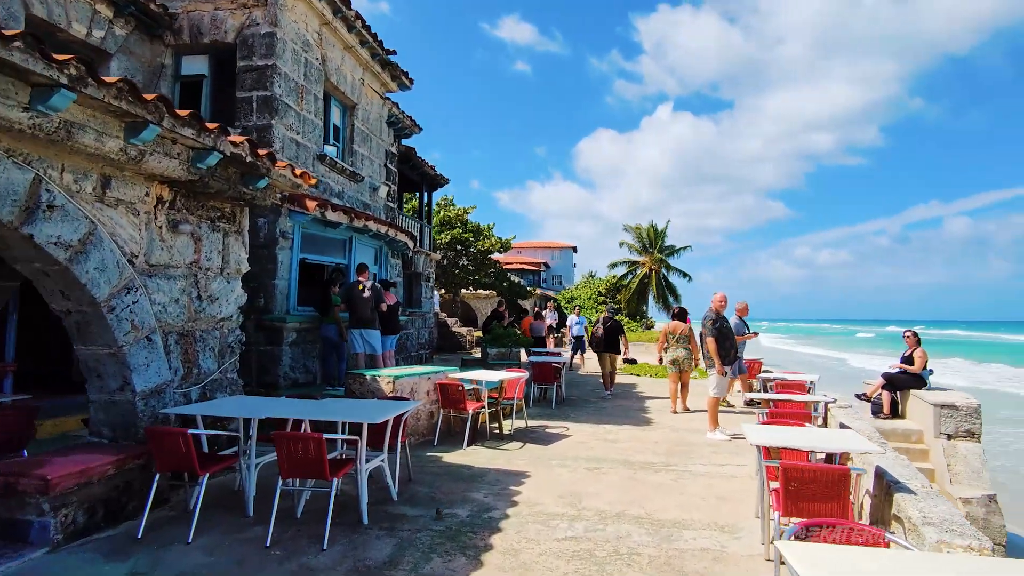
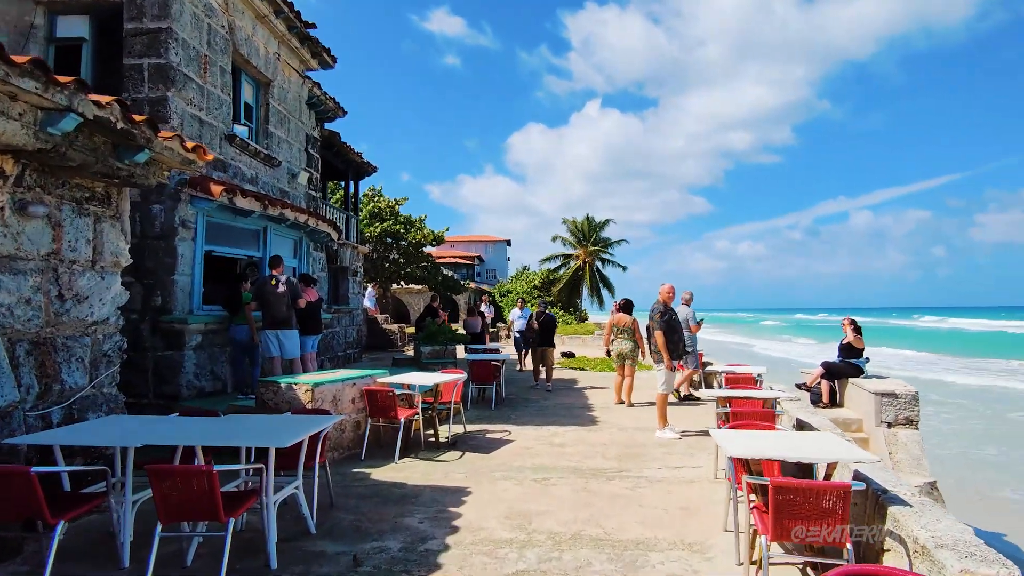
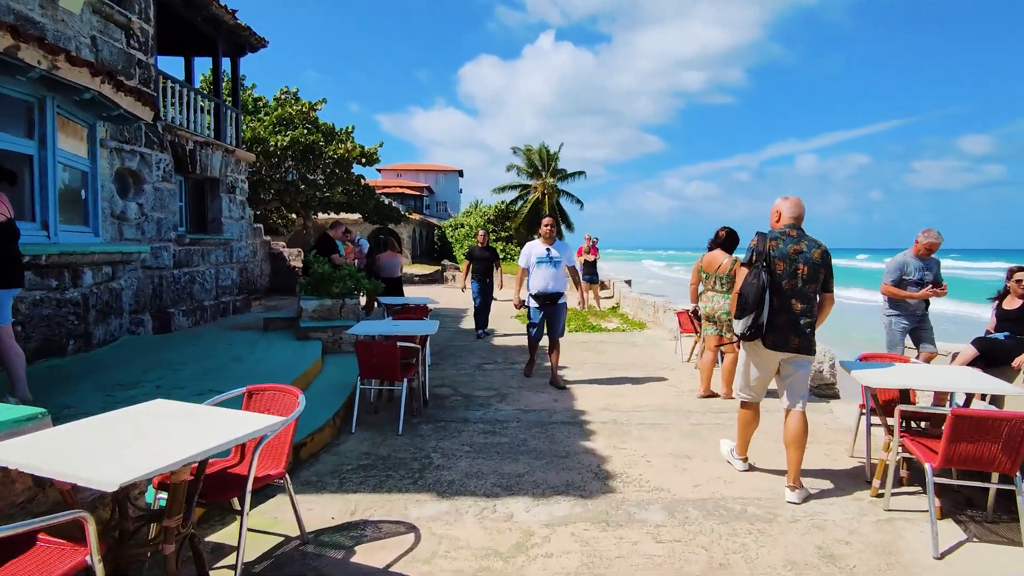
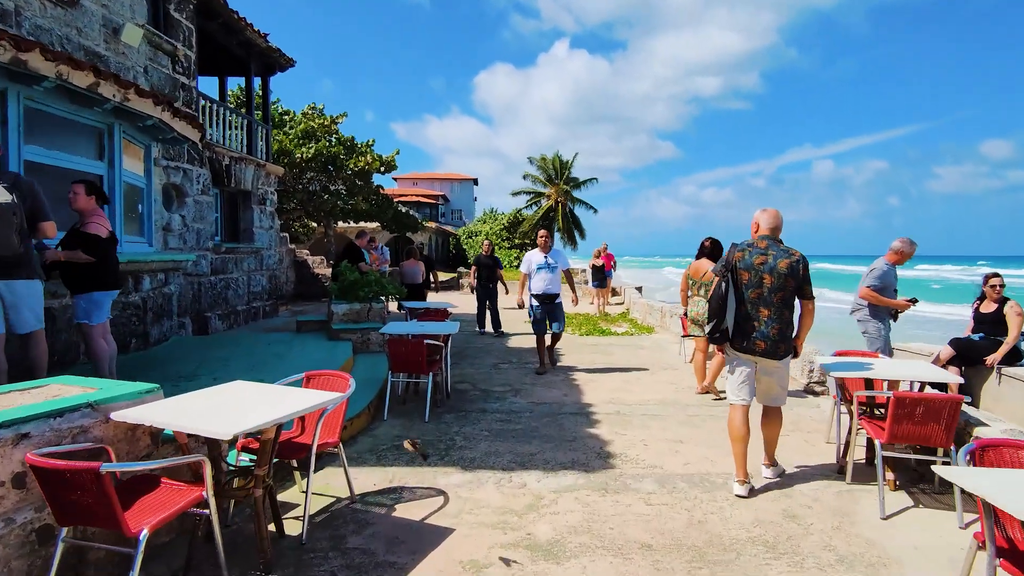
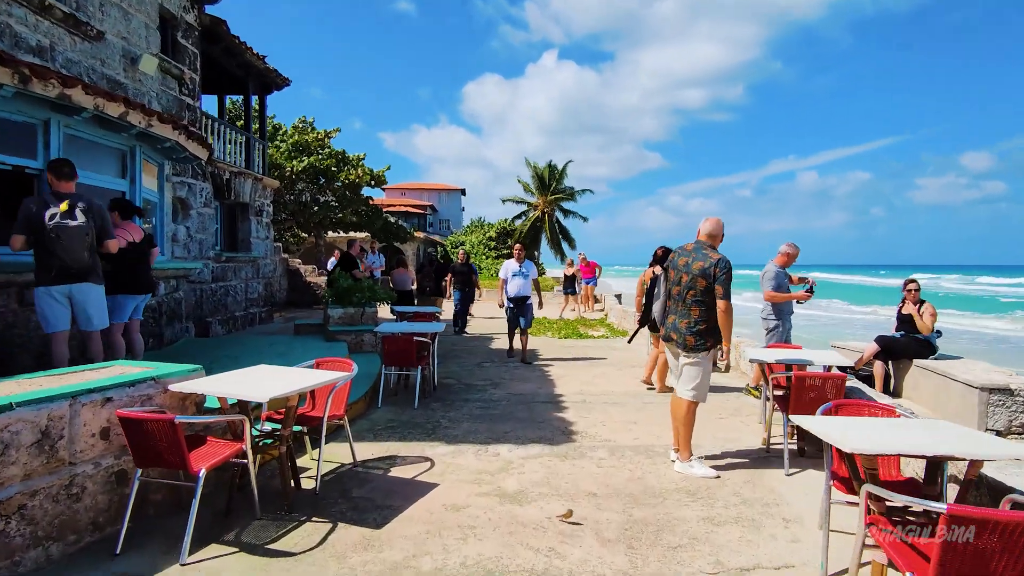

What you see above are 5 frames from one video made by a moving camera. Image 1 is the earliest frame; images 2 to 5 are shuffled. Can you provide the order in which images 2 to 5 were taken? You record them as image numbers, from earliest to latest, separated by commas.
2, 5, 4, 3
